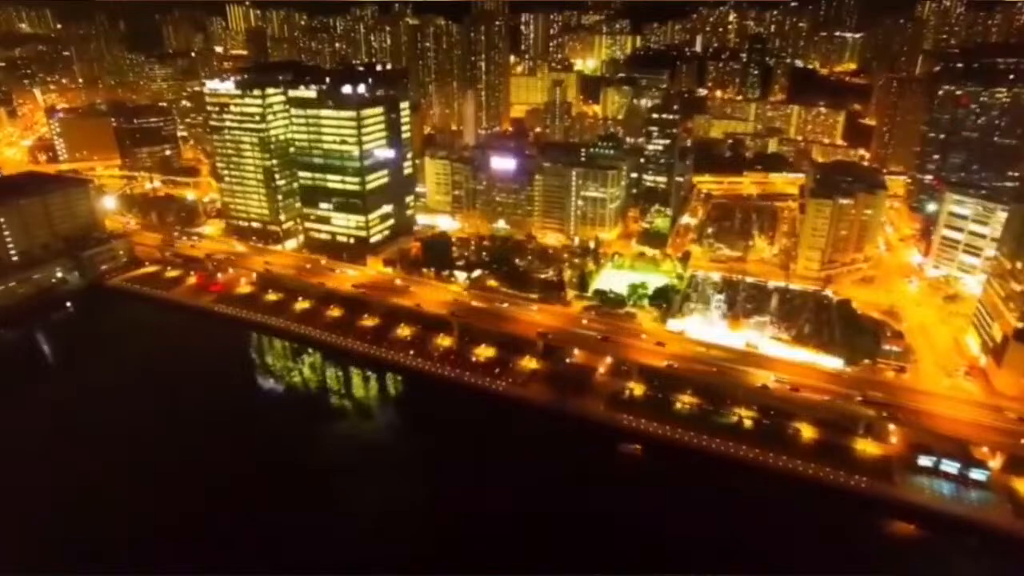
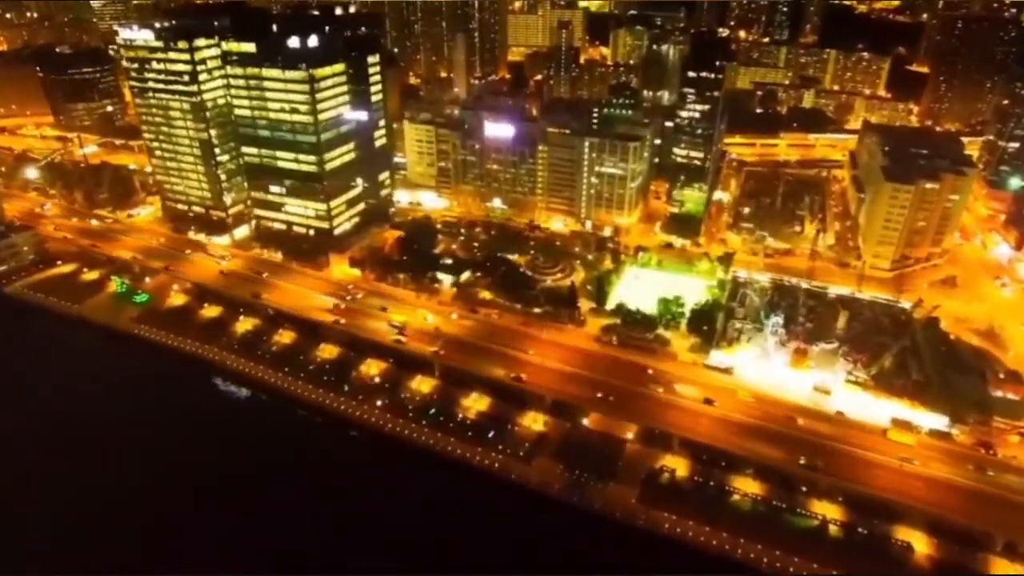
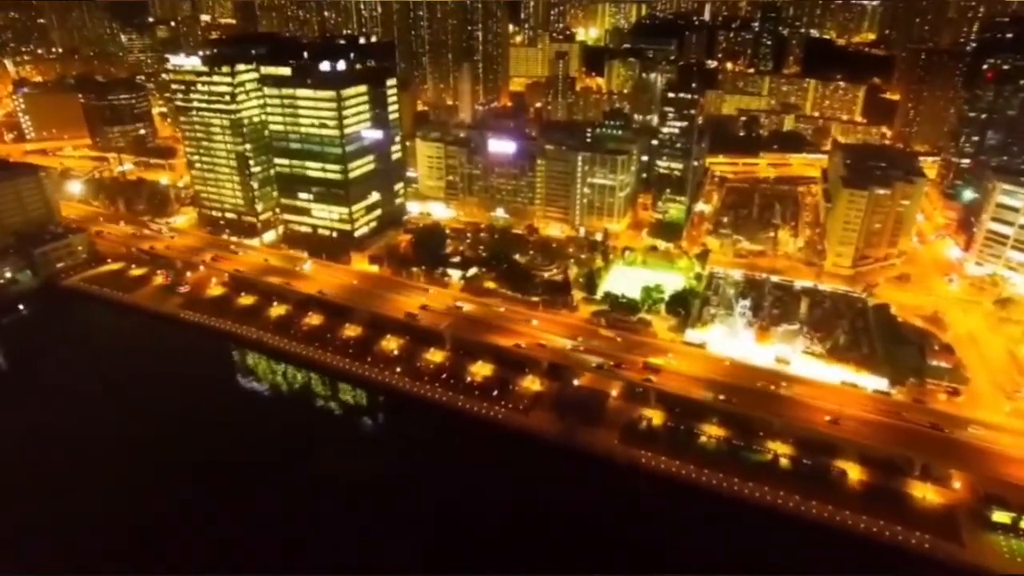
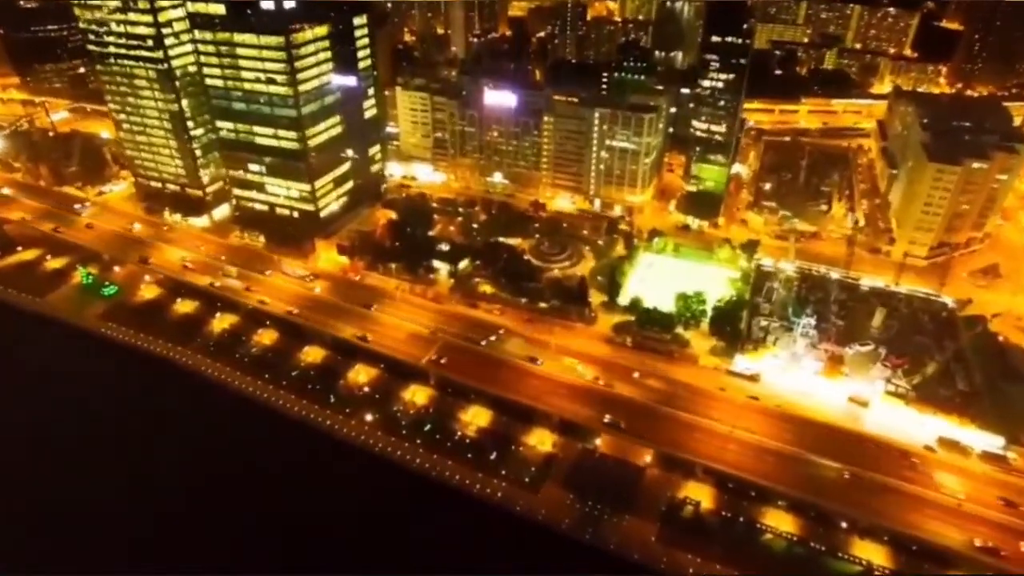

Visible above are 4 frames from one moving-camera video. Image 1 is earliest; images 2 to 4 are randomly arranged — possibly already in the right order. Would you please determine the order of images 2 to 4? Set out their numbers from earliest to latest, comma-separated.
3, 2, 4
